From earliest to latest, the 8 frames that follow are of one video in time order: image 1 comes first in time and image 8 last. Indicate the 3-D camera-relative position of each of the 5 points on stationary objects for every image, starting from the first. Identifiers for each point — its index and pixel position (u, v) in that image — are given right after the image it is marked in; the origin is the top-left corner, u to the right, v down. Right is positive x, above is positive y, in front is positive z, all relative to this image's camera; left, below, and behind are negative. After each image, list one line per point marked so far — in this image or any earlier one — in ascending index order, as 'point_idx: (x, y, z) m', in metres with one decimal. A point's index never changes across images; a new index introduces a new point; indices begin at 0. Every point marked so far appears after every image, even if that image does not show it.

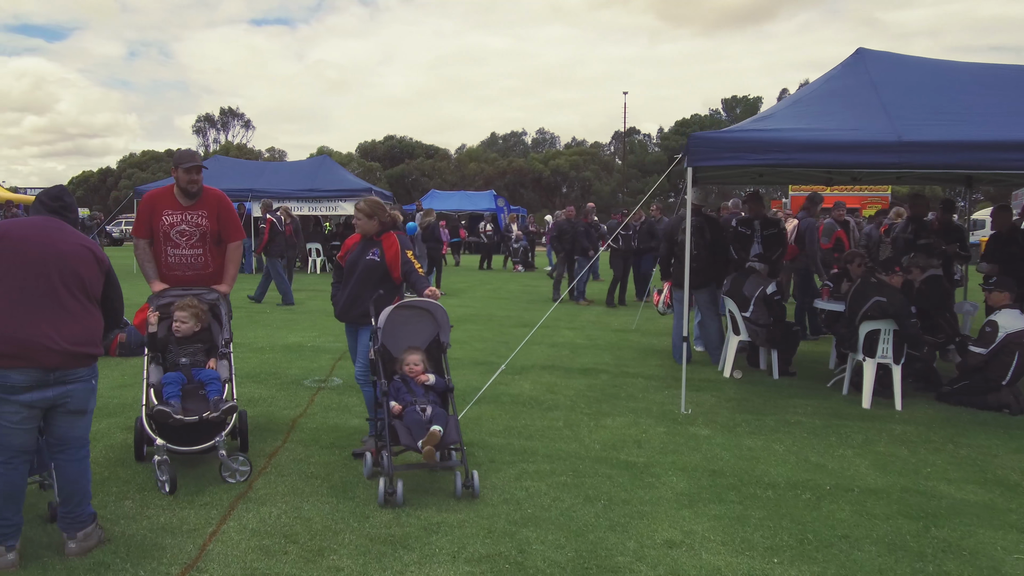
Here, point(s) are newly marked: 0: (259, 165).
0: (-5.5, +2.7, +18.8) m
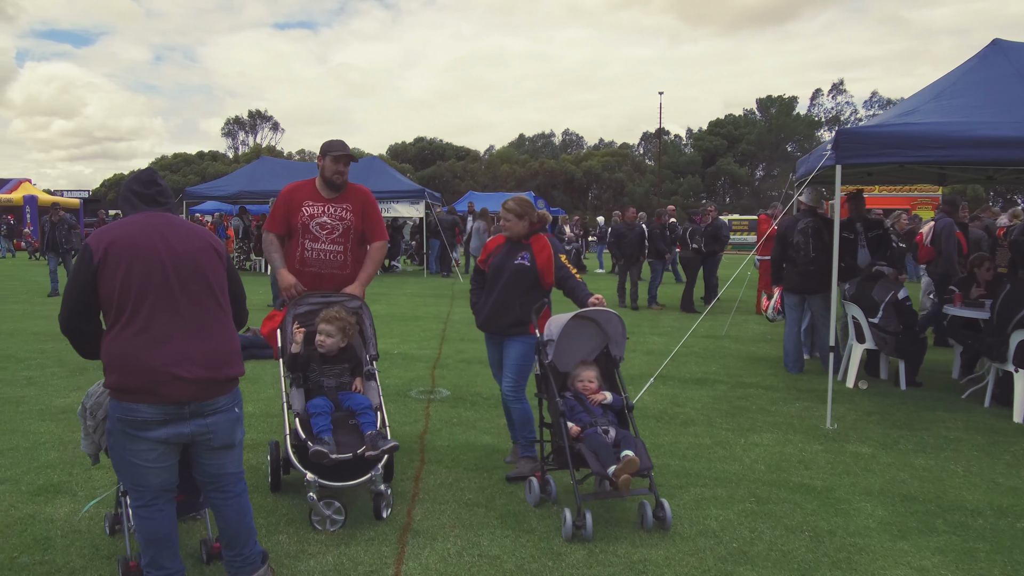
0: (-4.3, +2.6, +18.3) m
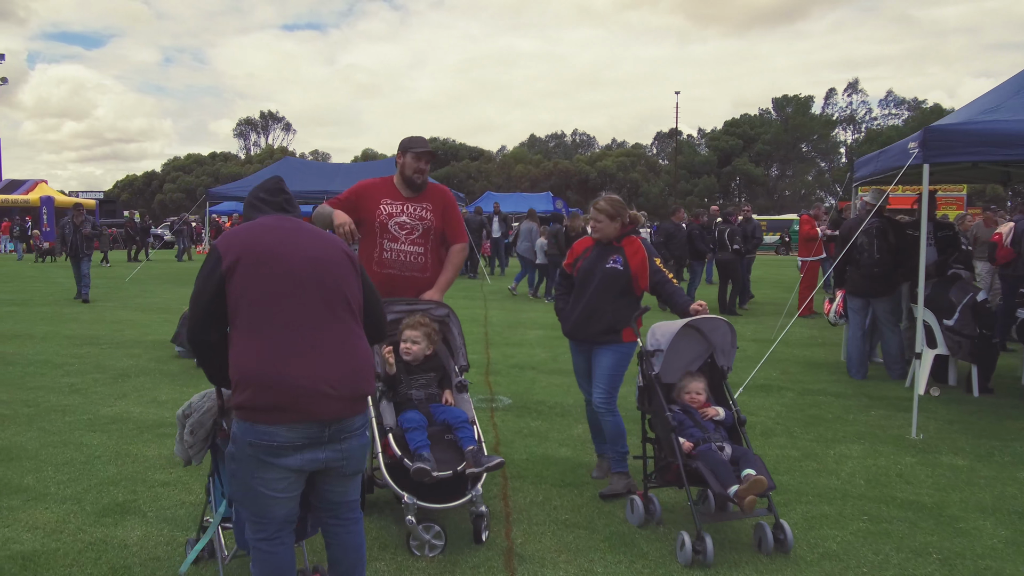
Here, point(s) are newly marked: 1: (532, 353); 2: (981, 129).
0: (-3.8, +2.6, +18.0) m
1: (+0.2, -0.7, +8.7) m
2: (+3.3, +1.2, +6.1) m
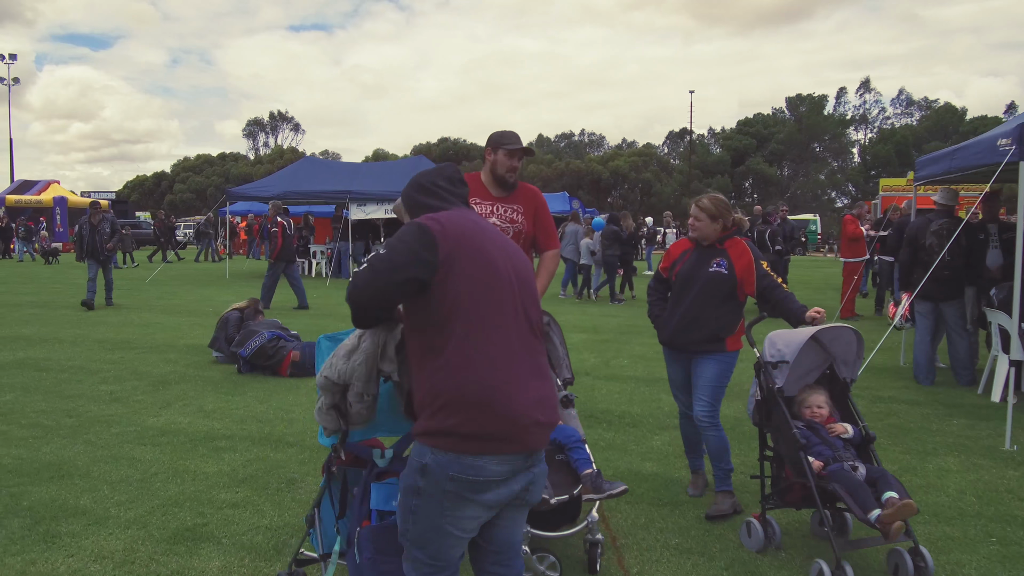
0: (-3.3, +2.5, +17.7) m
1: (+0.7, -0.7, +8.4) m
2: (+3.8, +1.2, +5.8) m
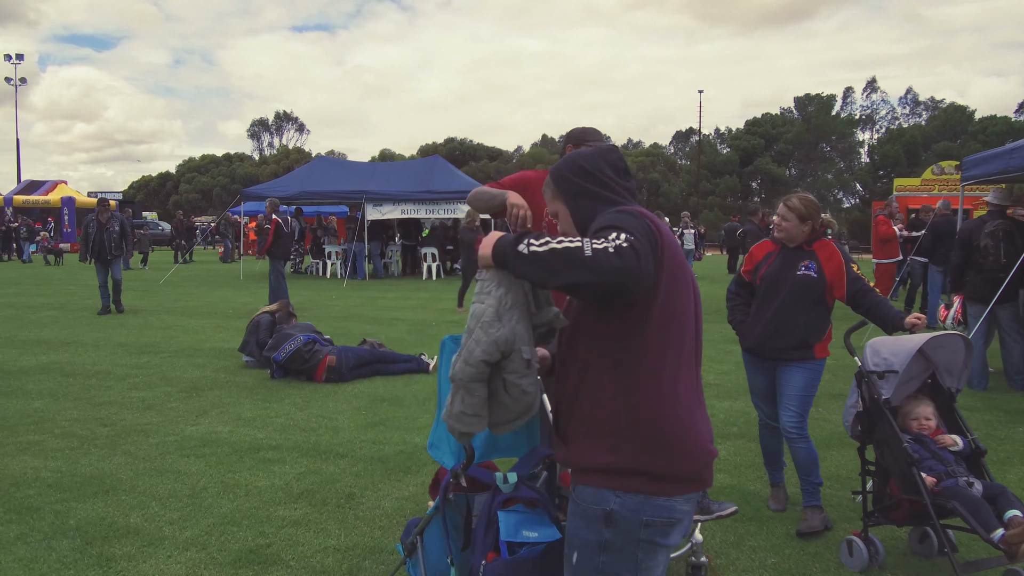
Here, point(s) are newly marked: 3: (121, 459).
0: (-2.9, +2.5, +17.5) m
1: (+1.0, -0.7, +8.1) m
2: (+4.1, +1.1, +5.5) m
3: (-2.1, -0.9, +4.6) m
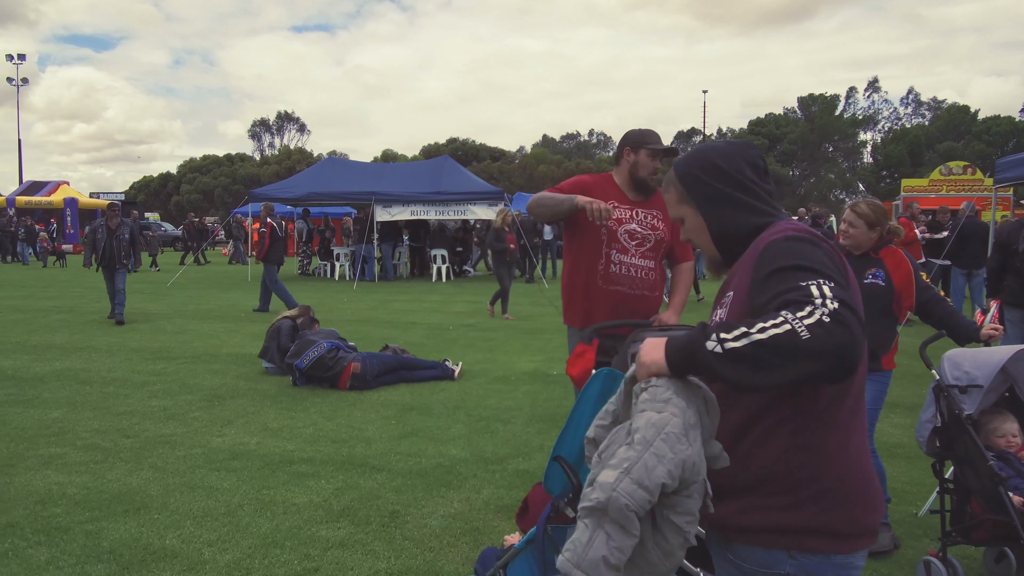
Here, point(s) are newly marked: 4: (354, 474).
0: (-2.7, +2.5, +17.3) m
1: (+1.2, -0.7, +7.9) m
2: (+4.4, +1.1, +5.3) m
3: (-1.9, -0.9, +4.4) m
4: (-0.8, -1.0, +4.4) m
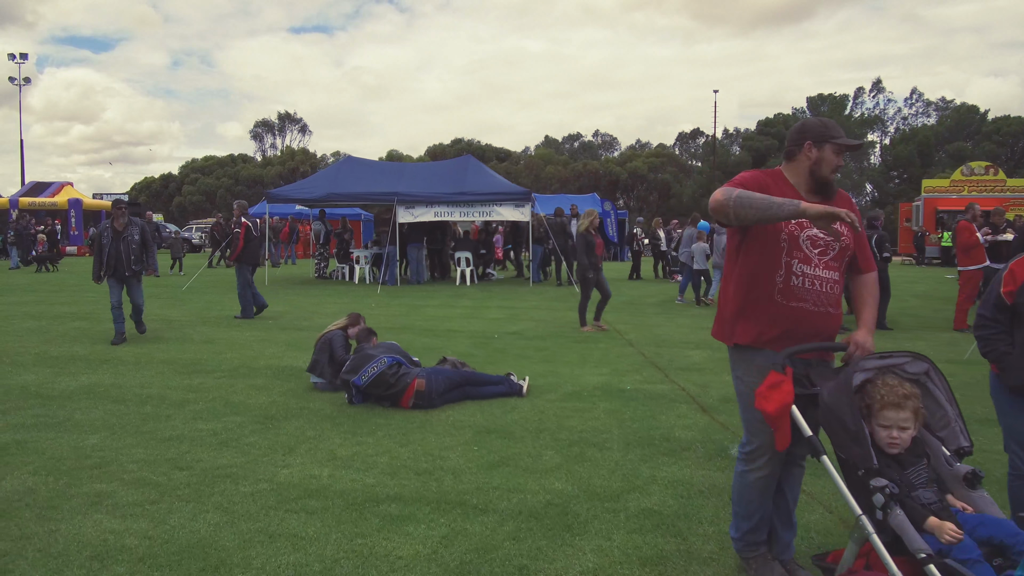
0: (-2.2, +2.4, +16.6) m
1: (+1.8, -0.8, +7.3) m
2: (+4.9, +1.1, +4.7) m
3: (-1.3, -1.0, +3.8) m
4: (-0.2, -1.0, +3.8) m
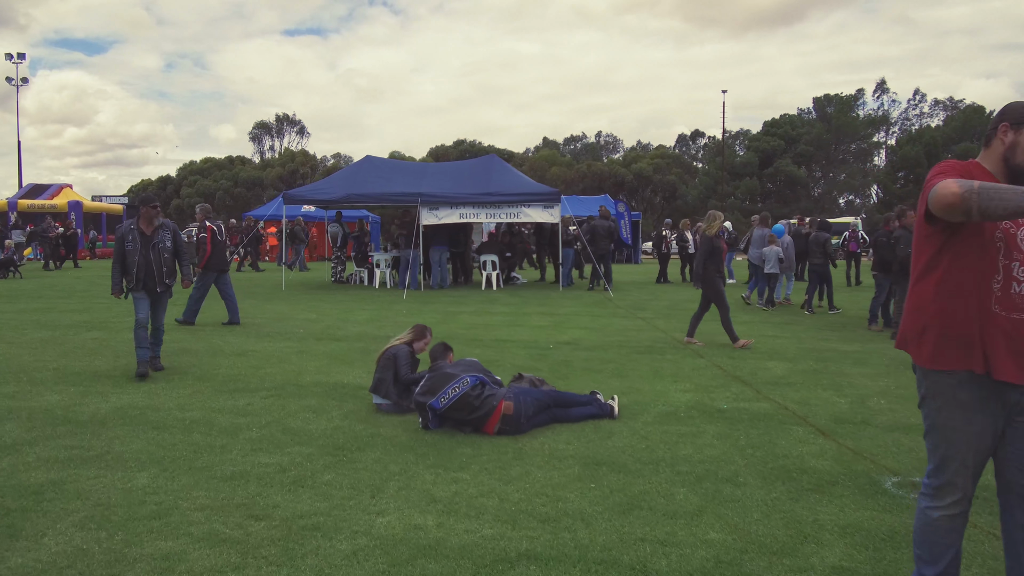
0: (-1.7, +2.3, +15.9) m
1: (+2.4, -0.8, +6.6) m
2: (+5.5, +1.0, +4.0) m
3: (-0.7, -1.0, +3.0) m
4: (+0.4, -1.1, +3.1) m
